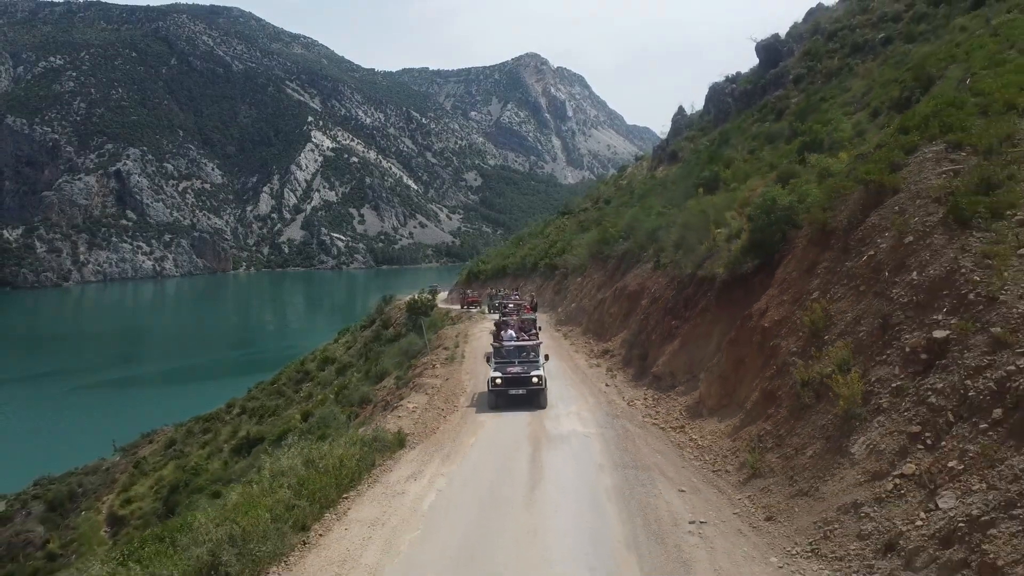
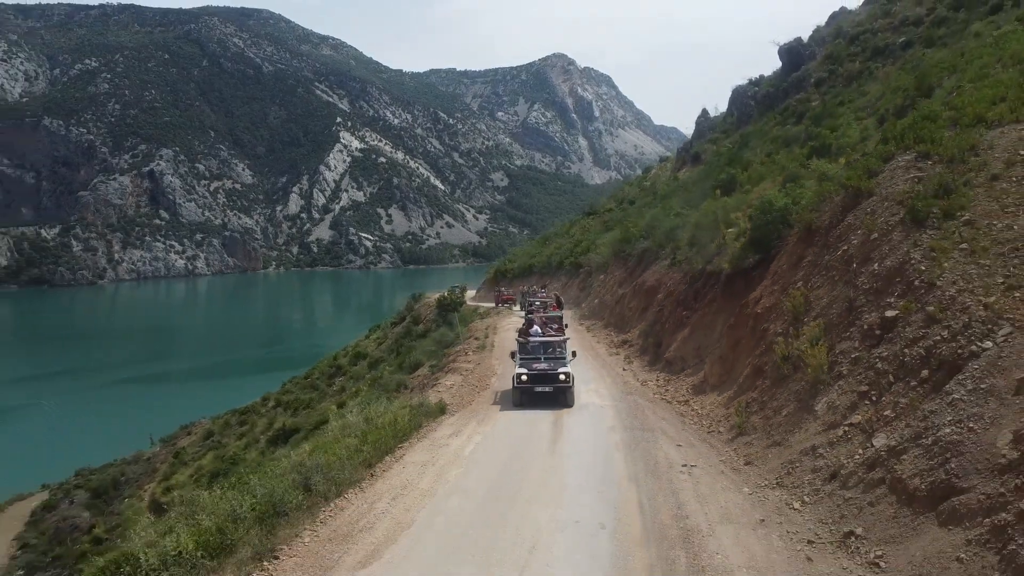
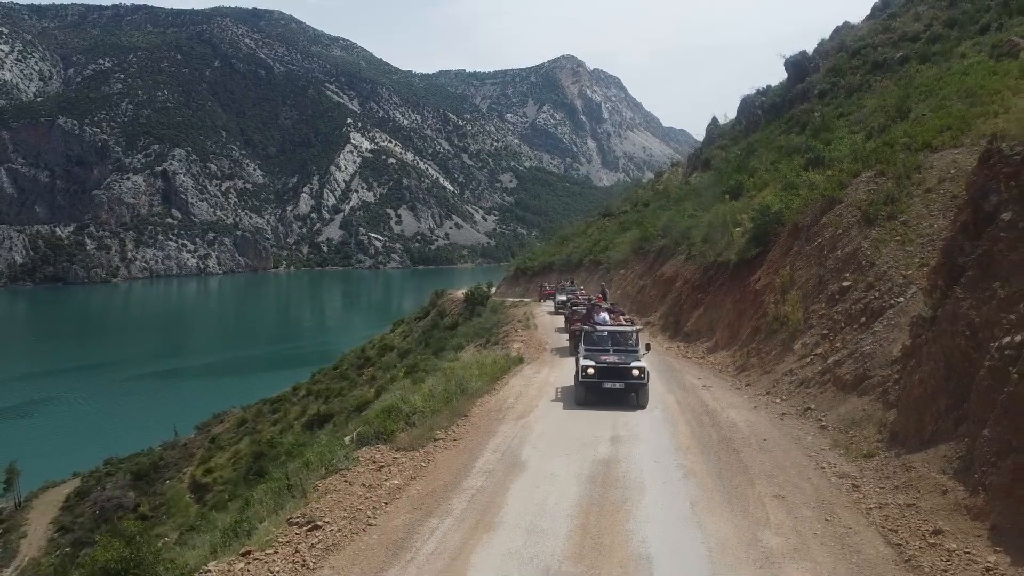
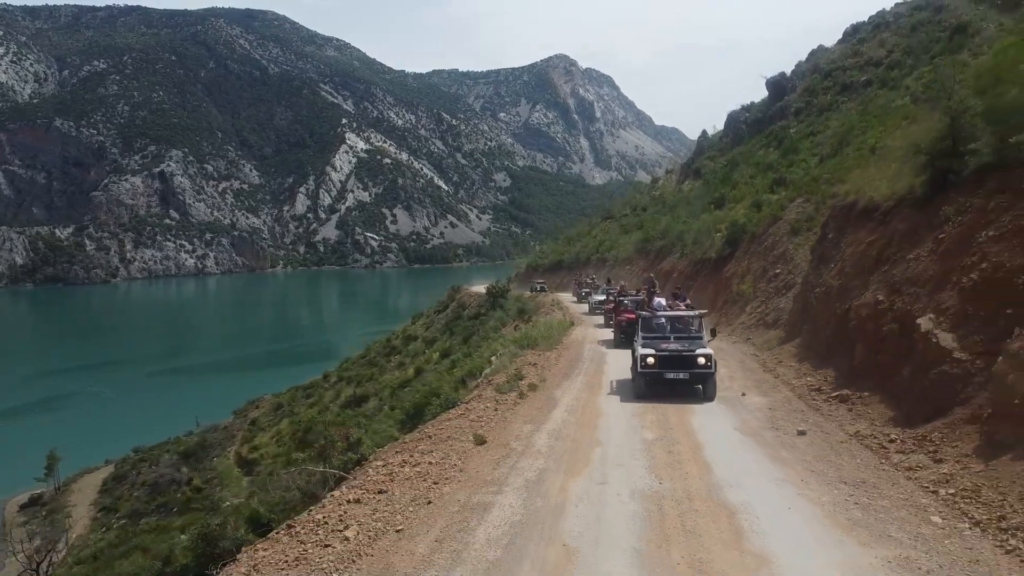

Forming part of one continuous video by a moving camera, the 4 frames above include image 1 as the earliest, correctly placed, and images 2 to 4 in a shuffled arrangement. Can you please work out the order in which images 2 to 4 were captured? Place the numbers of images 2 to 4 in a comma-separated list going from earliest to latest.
2, 3, 4
